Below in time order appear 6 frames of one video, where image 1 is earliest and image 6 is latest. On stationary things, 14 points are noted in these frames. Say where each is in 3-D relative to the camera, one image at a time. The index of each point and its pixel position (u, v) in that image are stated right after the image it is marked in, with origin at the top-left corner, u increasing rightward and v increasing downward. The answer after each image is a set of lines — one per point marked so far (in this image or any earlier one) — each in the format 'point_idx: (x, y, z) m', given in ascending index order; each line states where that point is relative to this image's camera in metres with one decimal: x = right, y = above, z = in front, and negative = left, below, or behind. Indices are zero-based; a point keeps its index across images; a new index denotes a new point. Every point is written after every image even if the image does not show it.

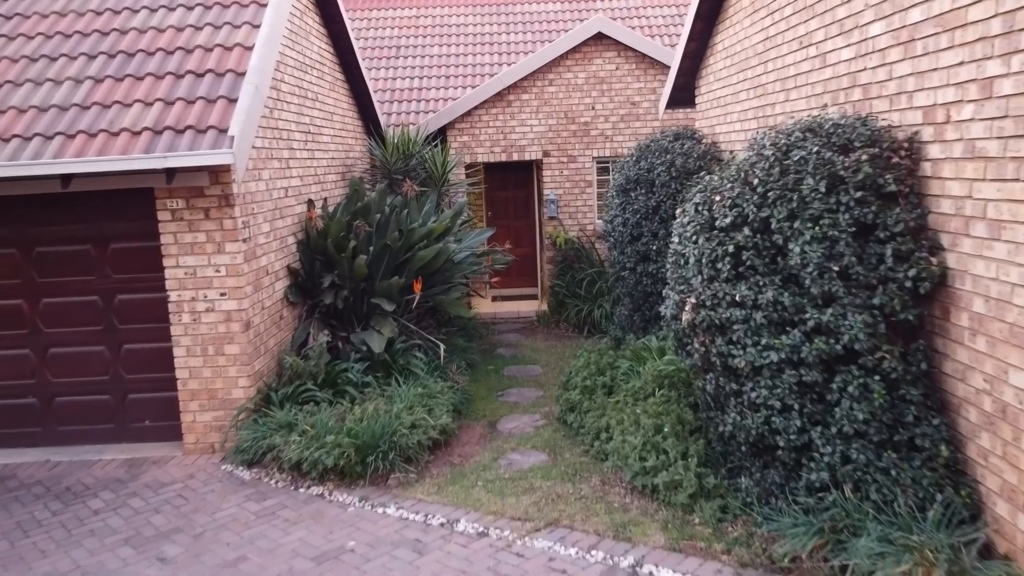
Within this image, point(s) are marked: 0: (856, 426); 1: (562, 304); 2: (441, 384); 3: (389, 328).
0: (+3.3, -1.3, +3.7) m
1: (+1.3, -0.4, +10.2) m
2: (-1.2, -1.7, +6.5) m
3: (-2.2, -0.7, +6.8) m
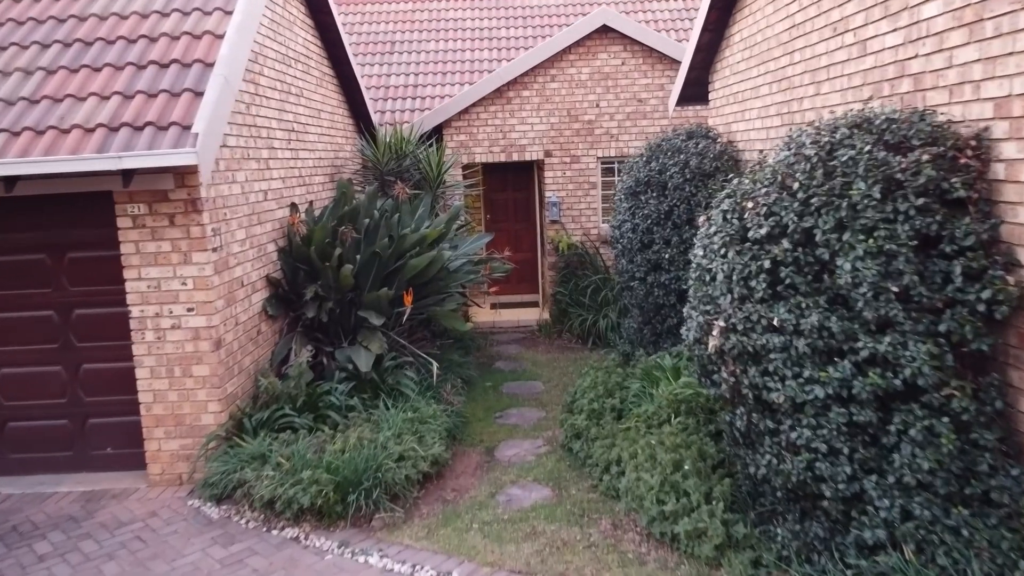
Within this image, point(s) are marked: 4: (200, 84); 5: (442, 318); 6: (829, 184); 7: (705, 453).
0: (+3.3, -1.5, +3.1) m
1: (+1.3, -0.6, +9.6) m
2: (-1.2, -1.9, +5.9) m
3: (-2.2, -0.9, +6.2) m
4: (-4.0, +2.6, +4.9) m
5: (-1.3, -0.5, +7.0) m
6: (+2.8, +0.9, +3.4) m
7: (+2.2, -1.9, +4.5) m
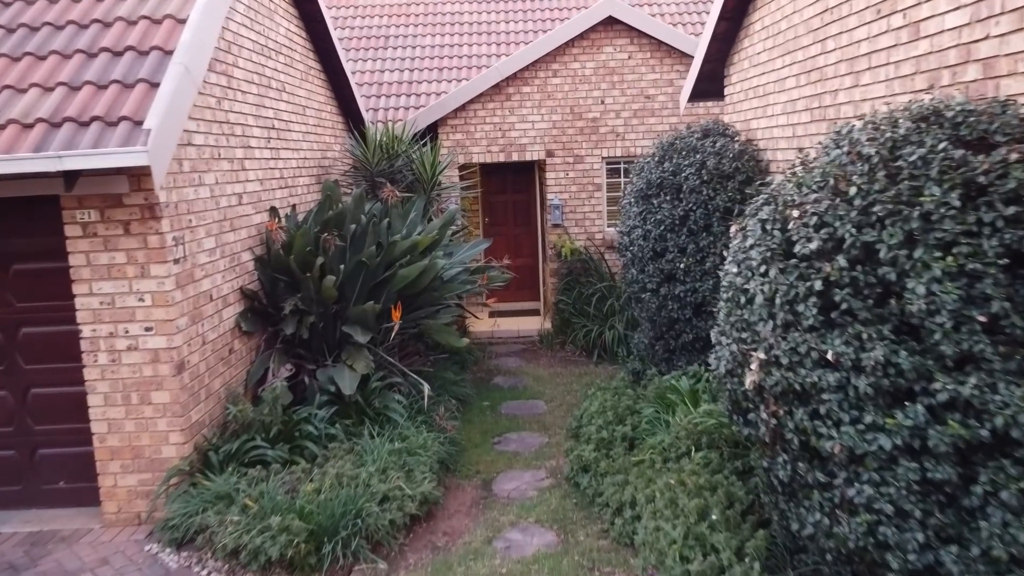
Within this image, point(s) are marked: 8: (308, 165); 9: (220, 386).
0: (+3.3, -1.7, +2.5) m
1: (+1.3, -0.8, +9.0) m
2: (-1.2, -2.1, +5.3) m
3: (-2.2, -1.1, +5.6) m
4: (-4.0, +2.4, +4.4) m
5: (-1.3, -0.7, +6.4) m
6: (+2.8, +0.7, +2.8) m
7: (+2.2, -2.1, +3.9) m
8: (-4.1, +2.5, +7.7) m
9: (-4.0, -1.4, +5.3) m
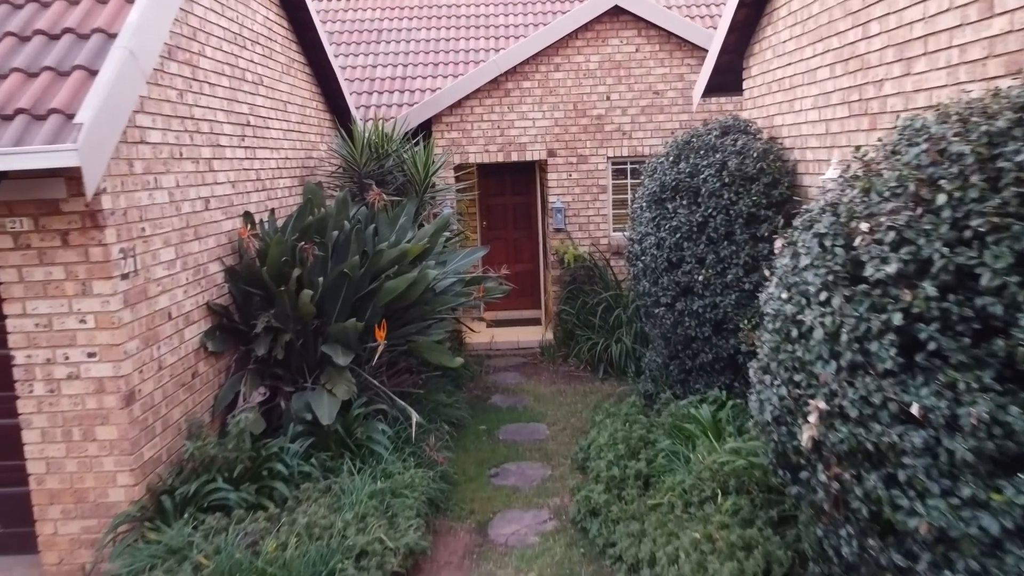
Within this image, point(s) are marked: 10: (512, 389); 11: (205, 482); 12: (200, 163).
0: (+3.3, -1.9, +1.9) m
1: (+1.3, -1.0, +8.4) m
2: (-1.2, -2.3, +4.7) m
3: (-2.2, -1.3, +5.0) m
4: (-4.1, +2.2, +3.7) m
5: (-1.3, -1.0, +5.8) m
6: (+2.8, +0.5, +2.2) m
7: (+2.2, -2.3, +3.3) m
8: (-4.1, +2.3, +7.1) m
9: (-4.0, -1.6, +4.7) m
10: (0.0, -2.0, +7.4) m
11: (-3.4, -2.2, +4.3) m
12: (-4.2, +1.7, +5.1) m
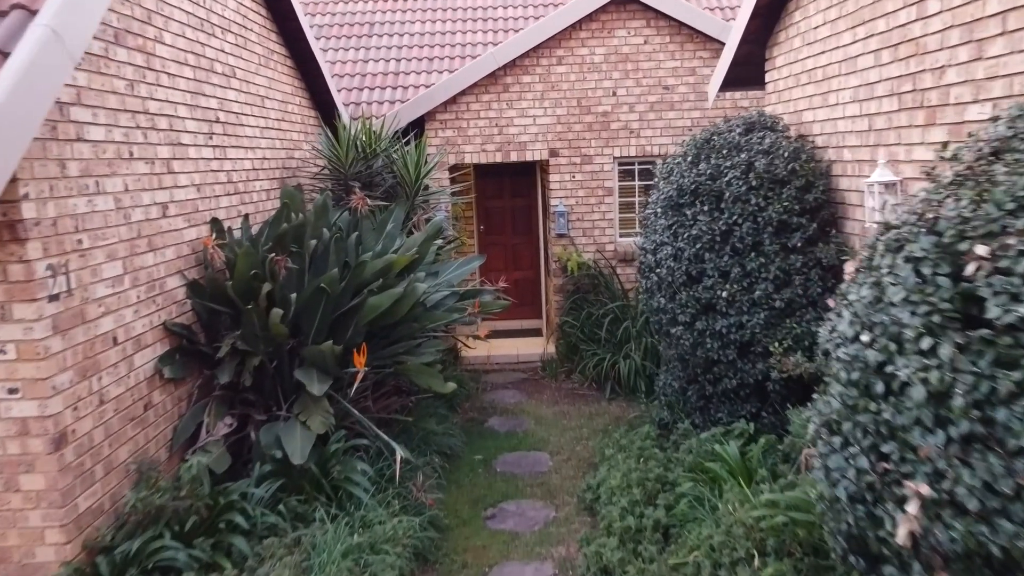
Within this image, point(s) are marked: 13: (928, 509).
0: (+3.3, -2.1, +1.3) m
1: (+1.3, -1.3, +7.8) m
2: (-1.3, -2.5, +4.1) m
3: (-2.2, -1.5, +4.4) m
4: (-4.1, +2.0, +3.1) m
5: (-1.3, -1.2, +5.2) m
6: (+2.8, +0.3, +1.6) m
7: (+2.2, -2.5, +2.6) m
8: (-4.2, +2.1, +6.5) m
9: (-4.1, -1.8, +4.0) m
10: (0.0, -2.2, +6.8) m
11: (-3.4, -2.4, +3.6) m
12: (-4.2, +1.5, +4.5) m
13: (+2.0, -1.1, +1.9) m
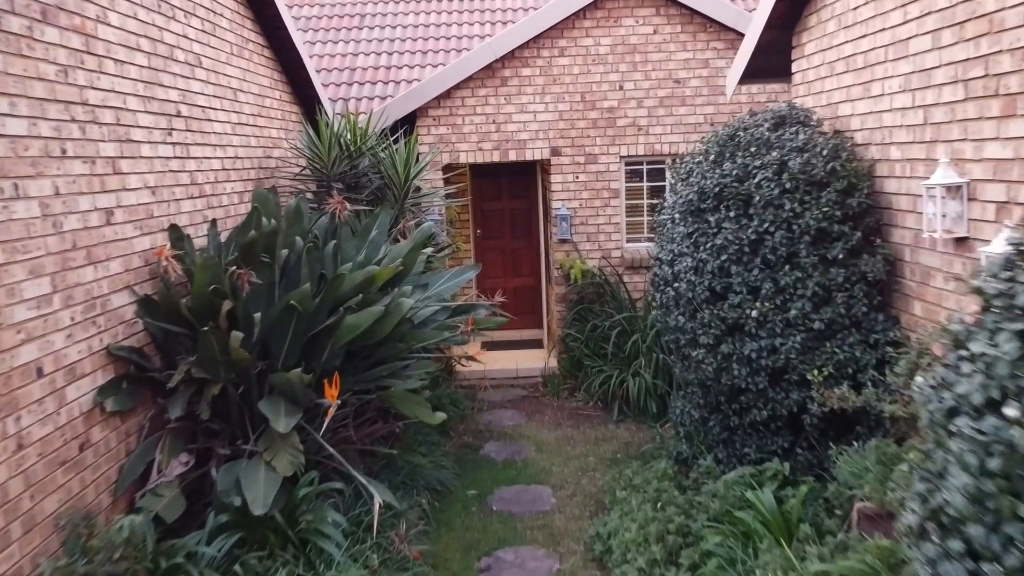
0: (+3.3, -2.3, +0.7) m
1: (+1.2, -1.4, +7.2) m
2: (-1.3, -2.7, +3.5) m
3: (-2.3, -1.7, +3.8) m
4: (-4.1, +1.8, +2.5) m
5: (-1.4, -1.4, +4.6) m
6: (+2.8, +0.1, +1.0) m
7: (+2.2, -2.7, +2.0) m
8: (-4.2, +1.9, +5.9) m
9: (-4.1, -2.0, +3.4) m
10: (0.0, -2.4, +6.2) m
11: (-3.5, -2.6, +3.0) m
12: (-4.2, +1.3, +3.9) m
13: (+2.0, -1.2, +1.3) m
